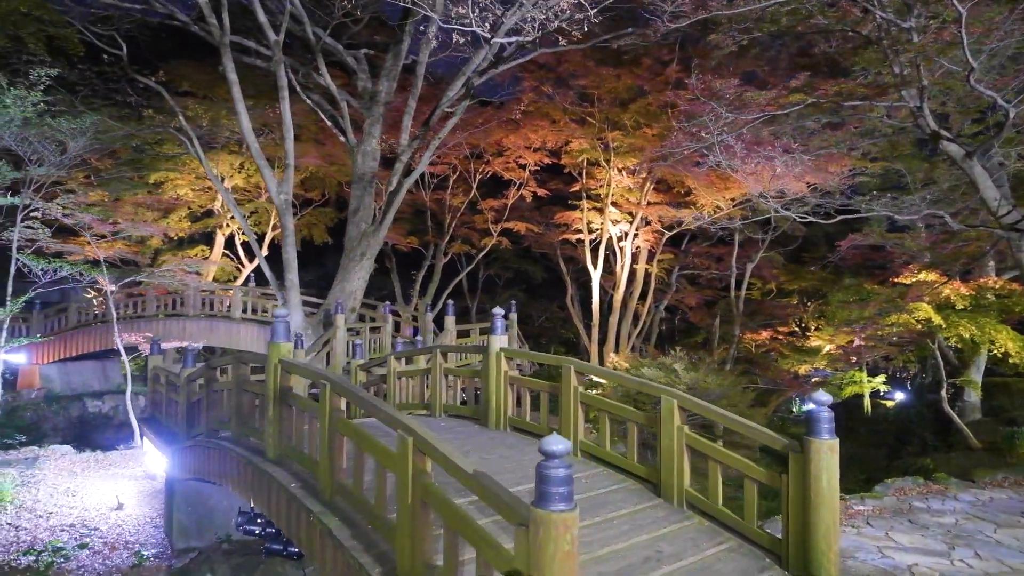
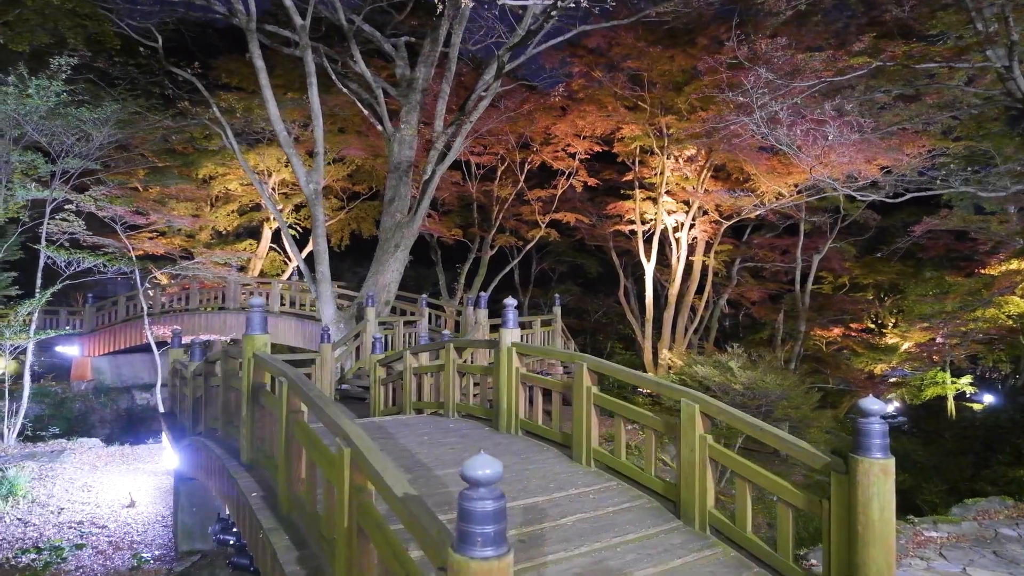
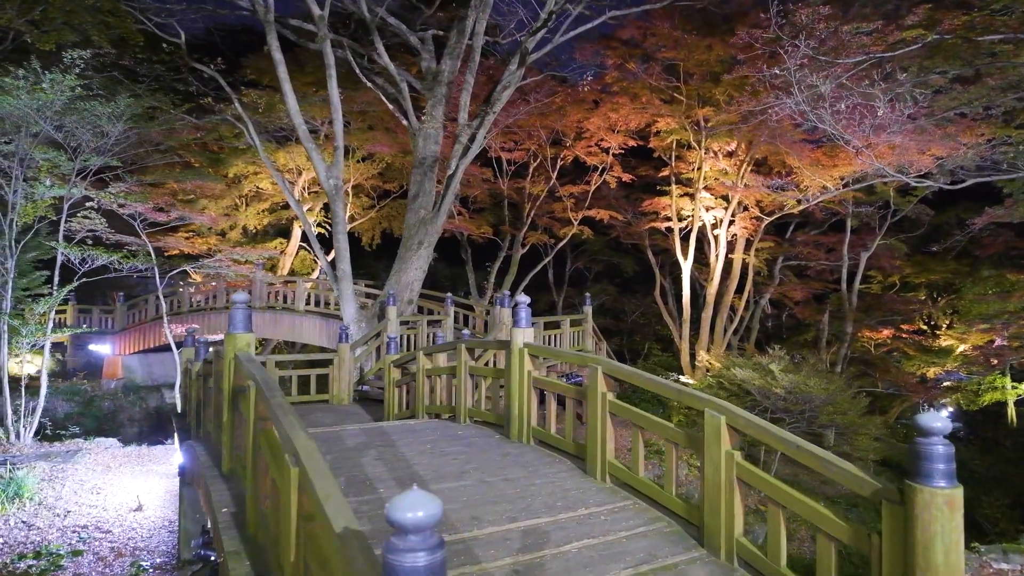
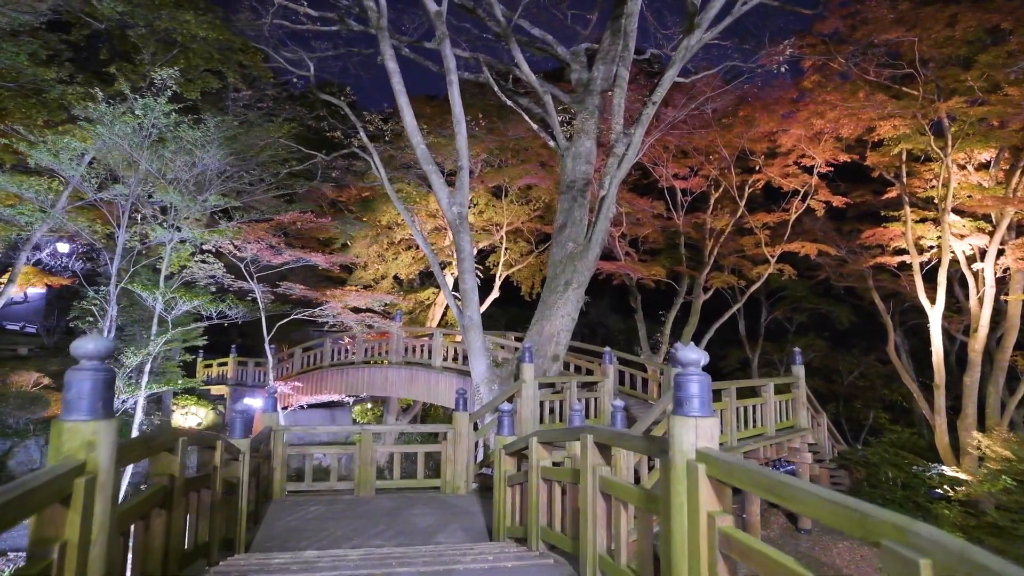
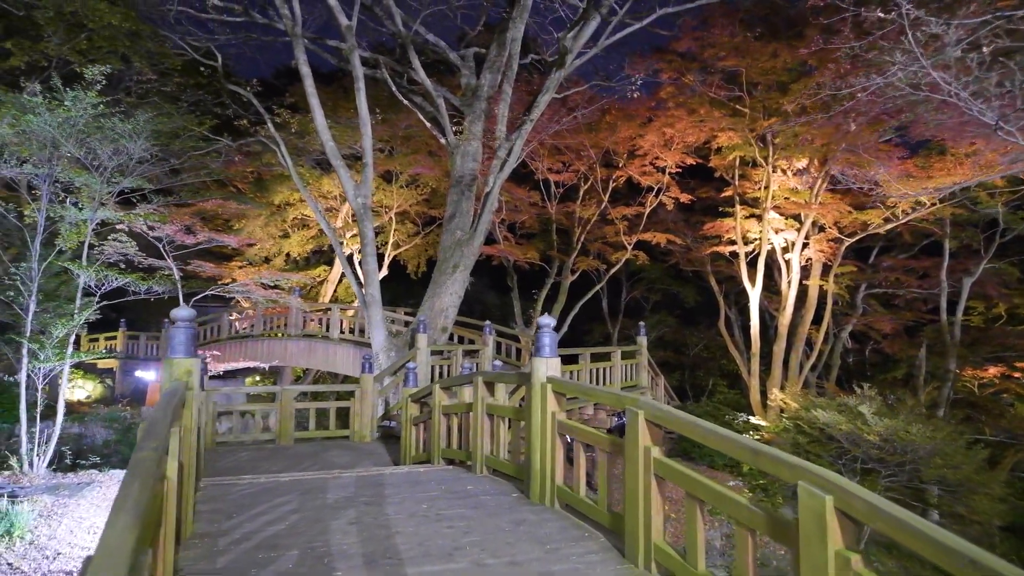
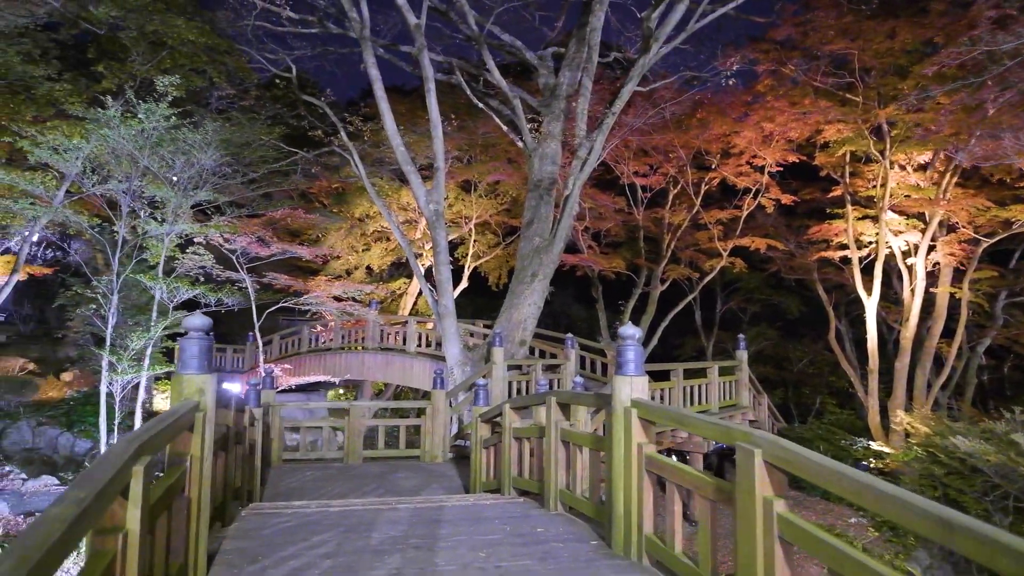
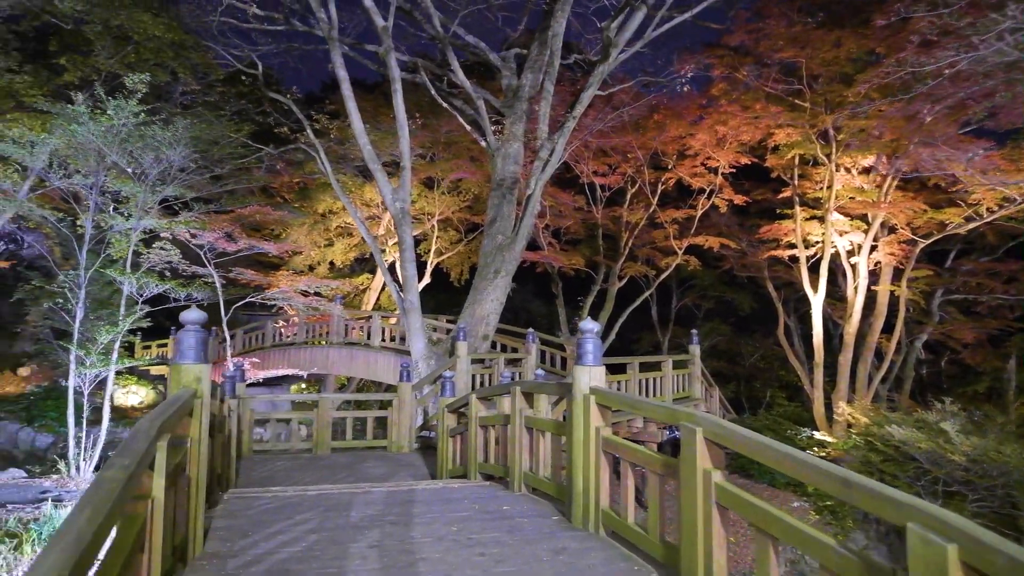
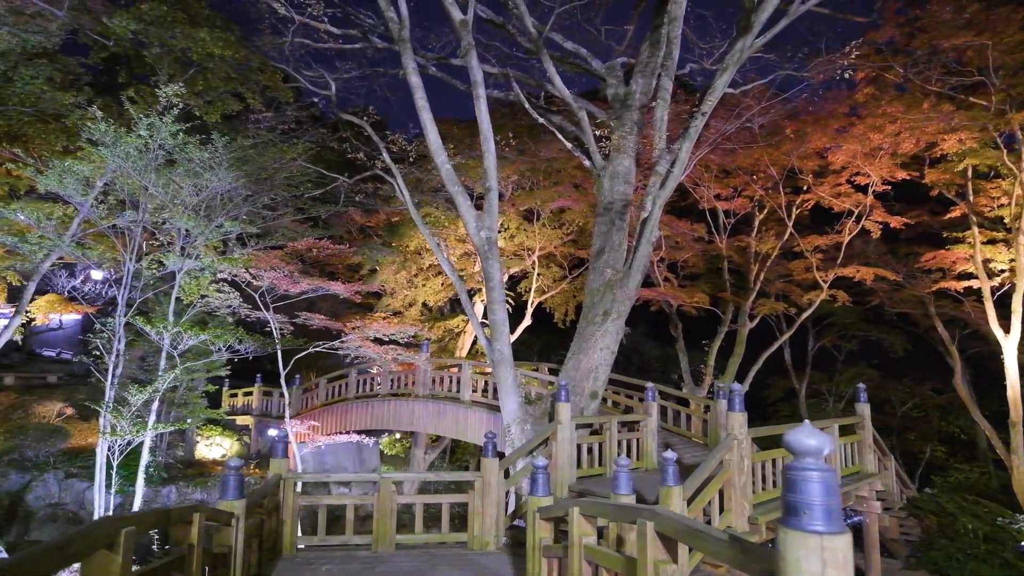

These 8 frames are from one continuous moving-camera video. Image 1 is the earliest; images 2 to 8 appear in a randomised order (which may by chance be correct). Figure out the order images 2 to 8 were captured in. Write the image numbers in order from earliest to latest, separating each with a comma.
2, 3, 5, 7, 6, 4, 8
